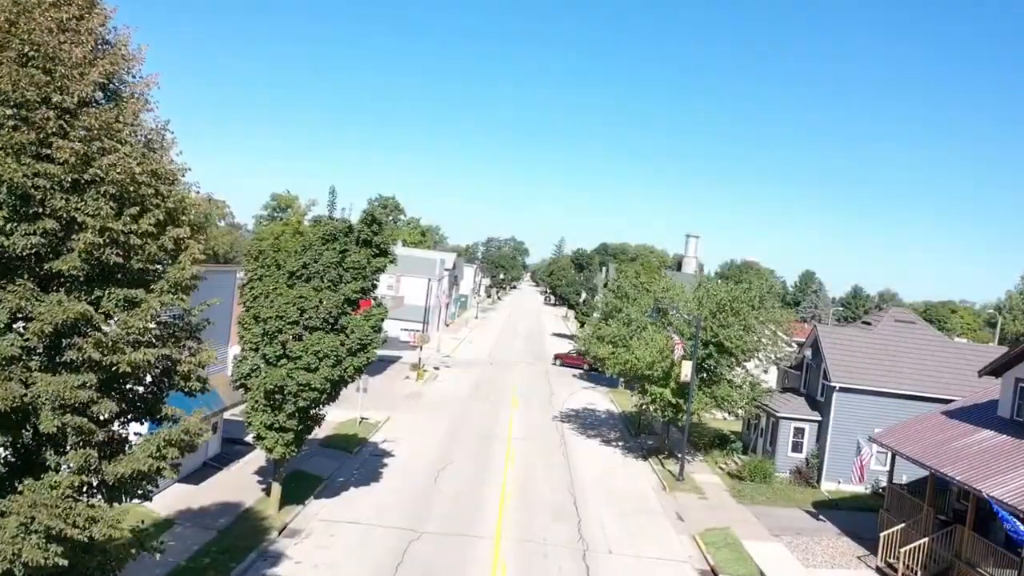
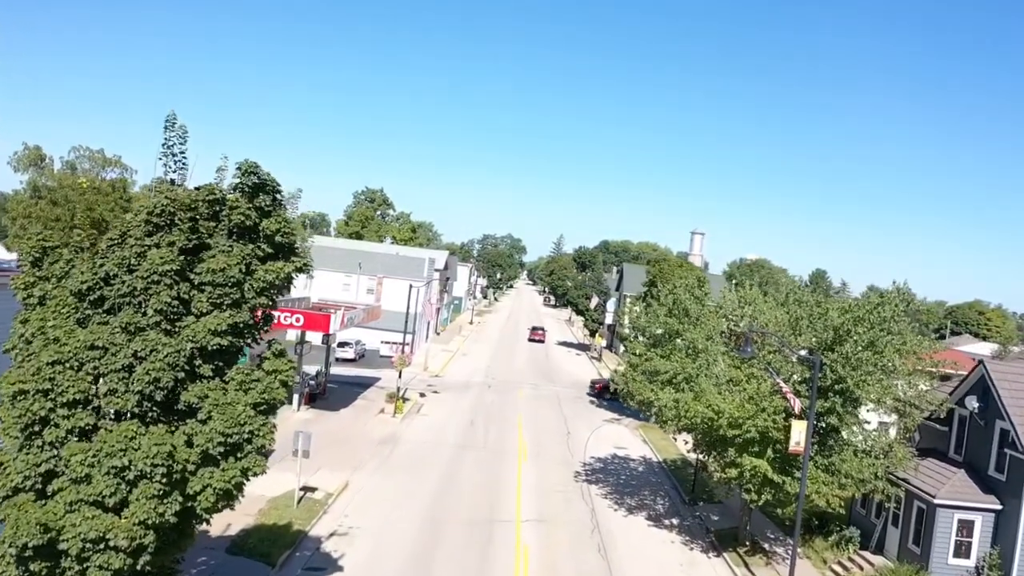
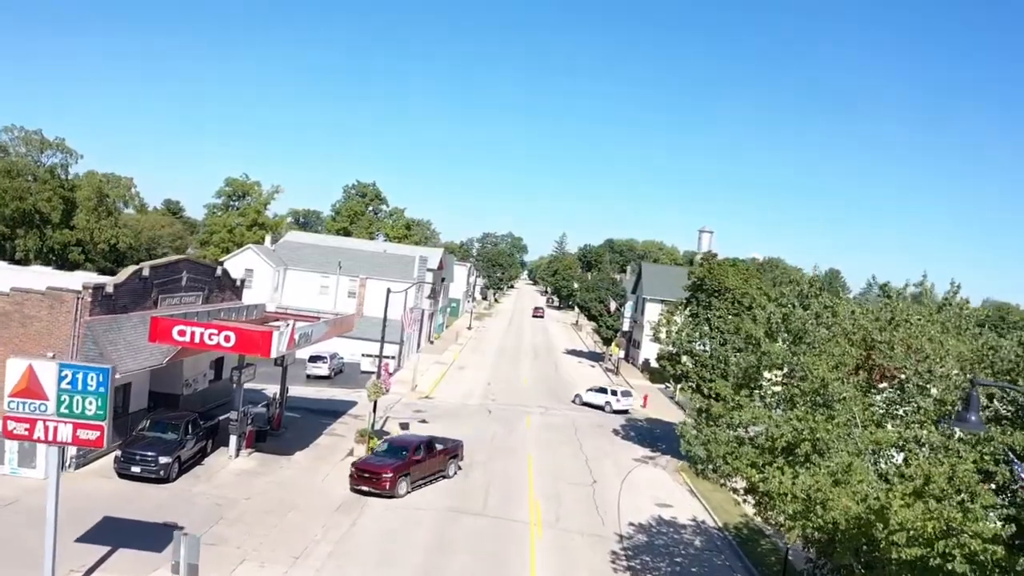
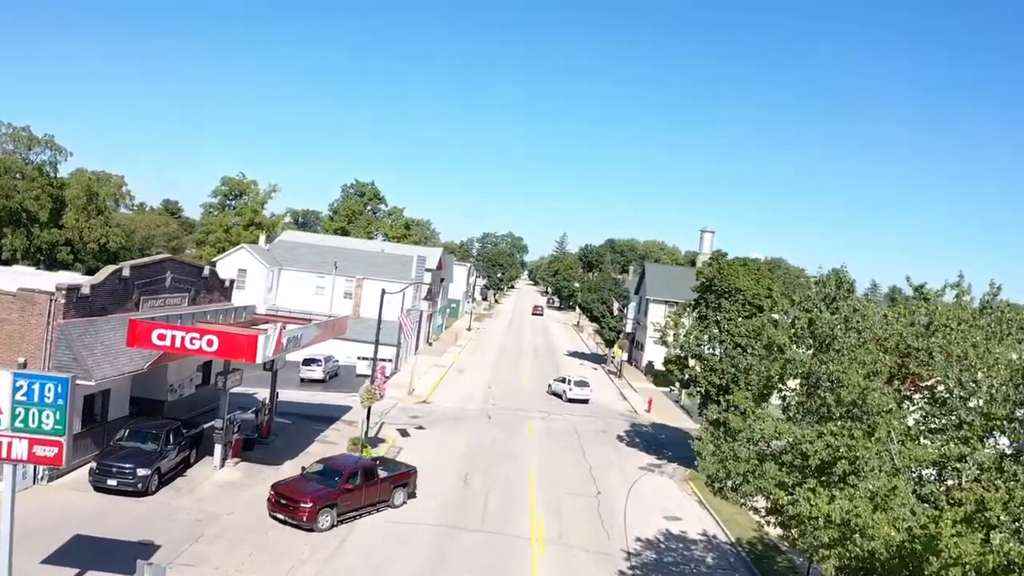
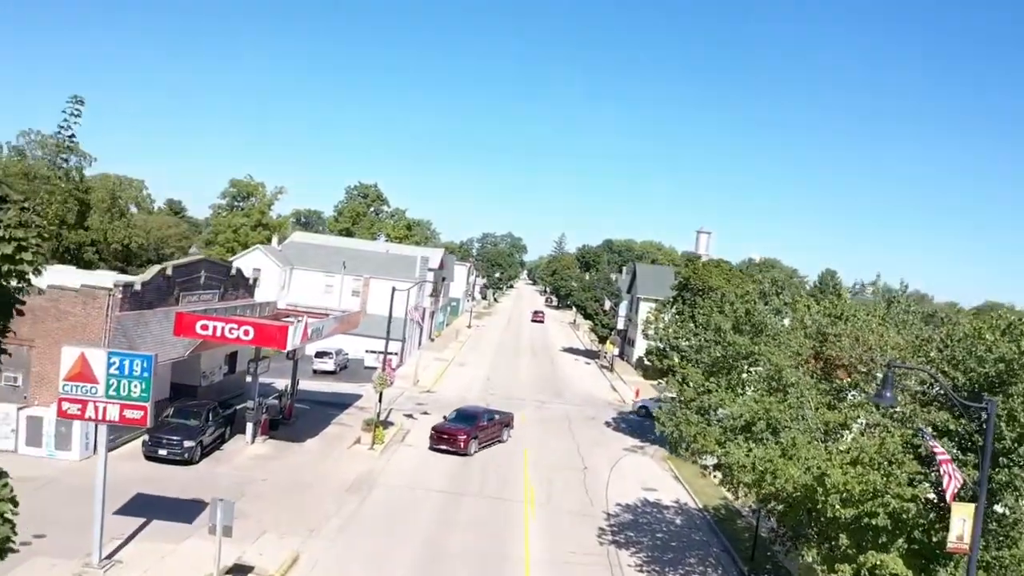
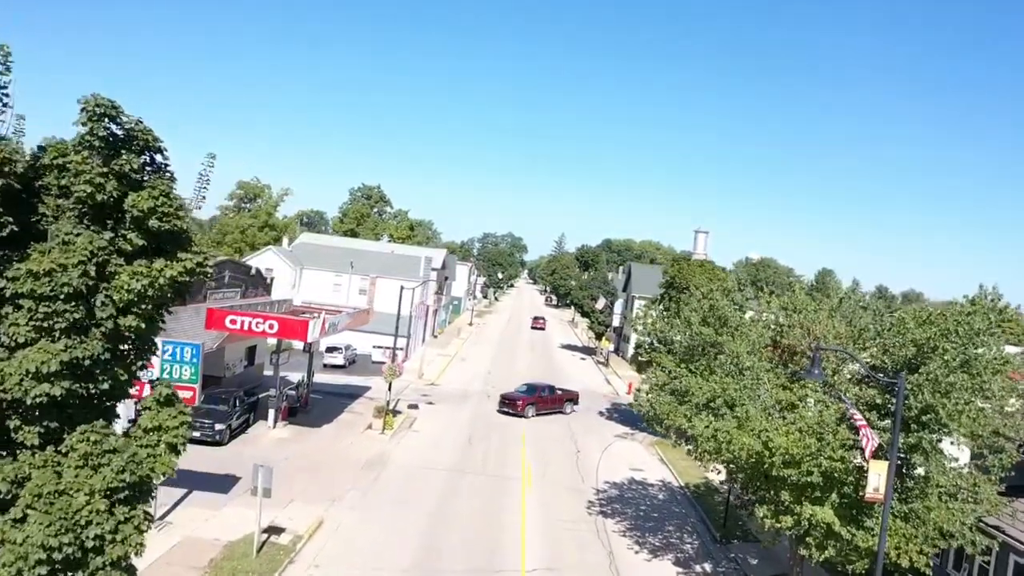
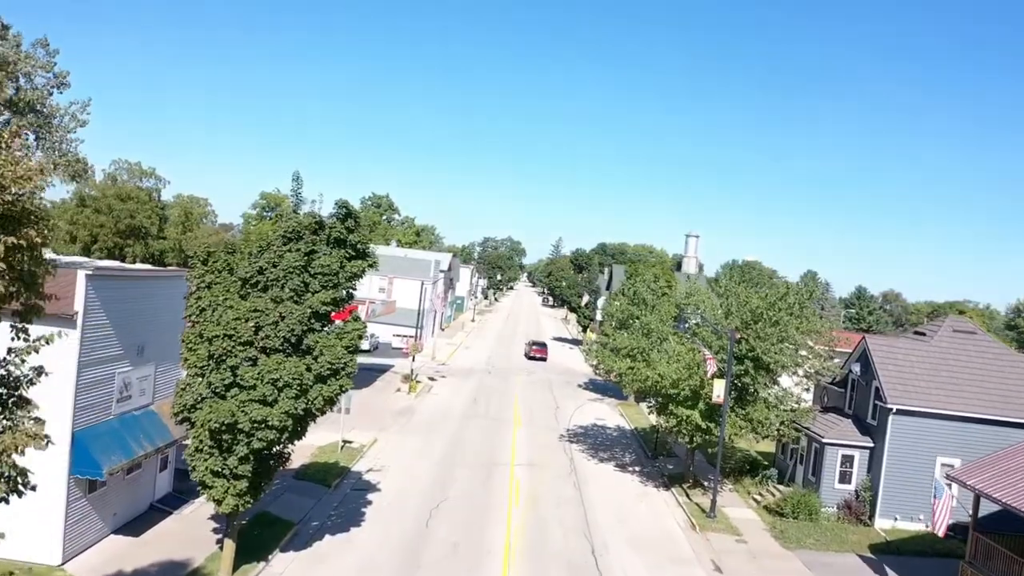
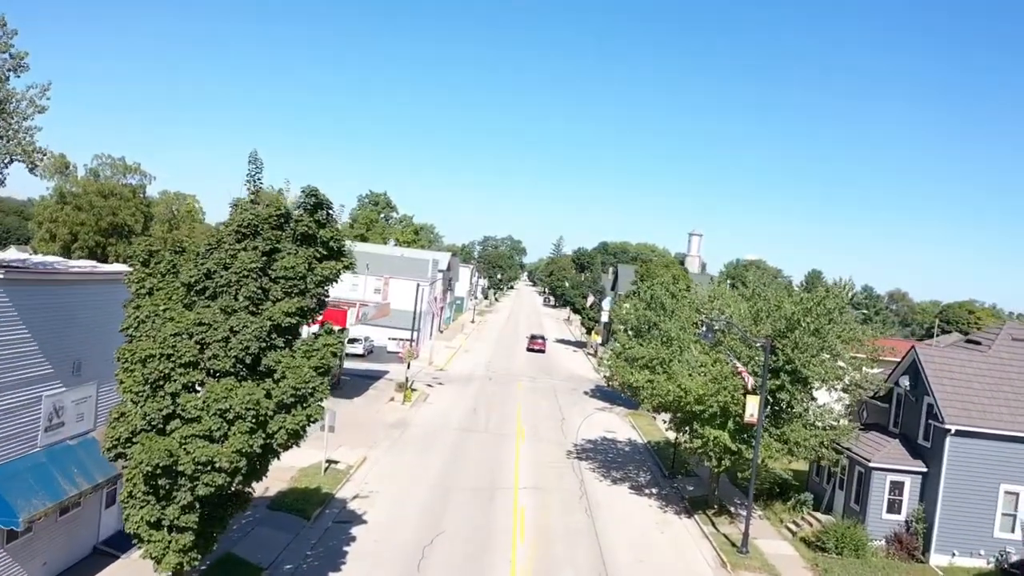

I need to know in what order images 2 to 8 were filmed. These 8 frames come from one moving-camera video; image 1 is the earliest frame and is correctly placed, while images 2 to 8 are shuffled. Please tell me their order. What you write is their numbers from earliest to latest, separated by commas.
7, 8, 2, 6, 5, 3, 4
